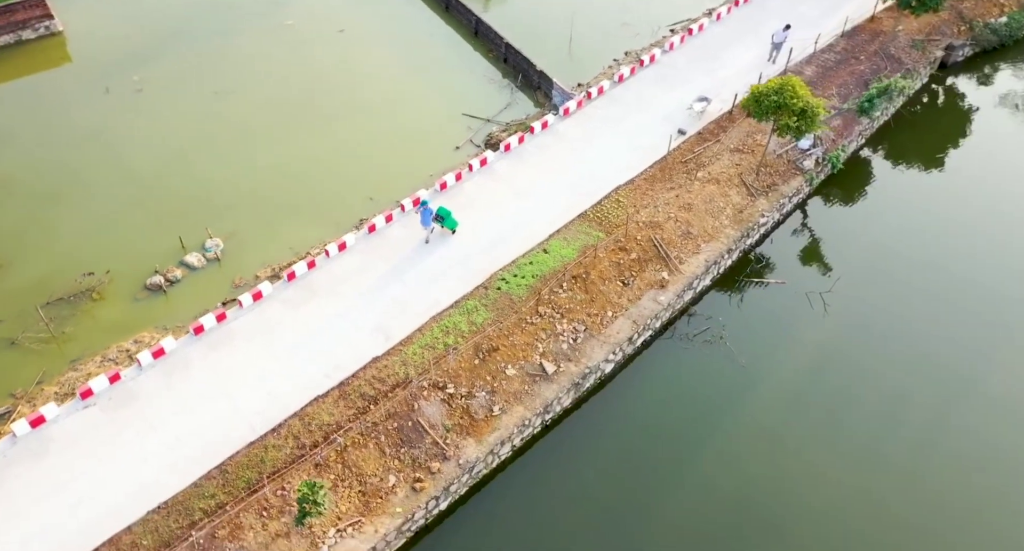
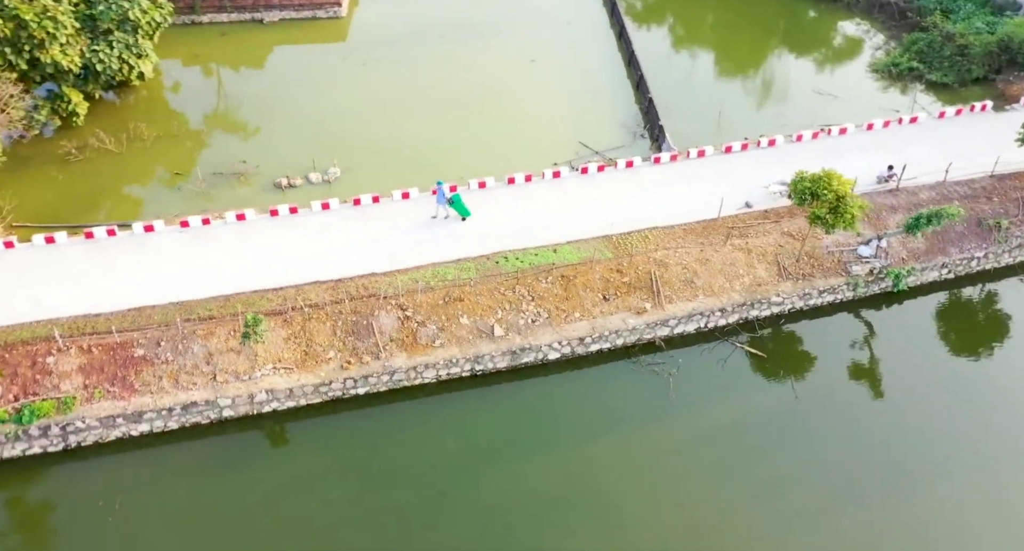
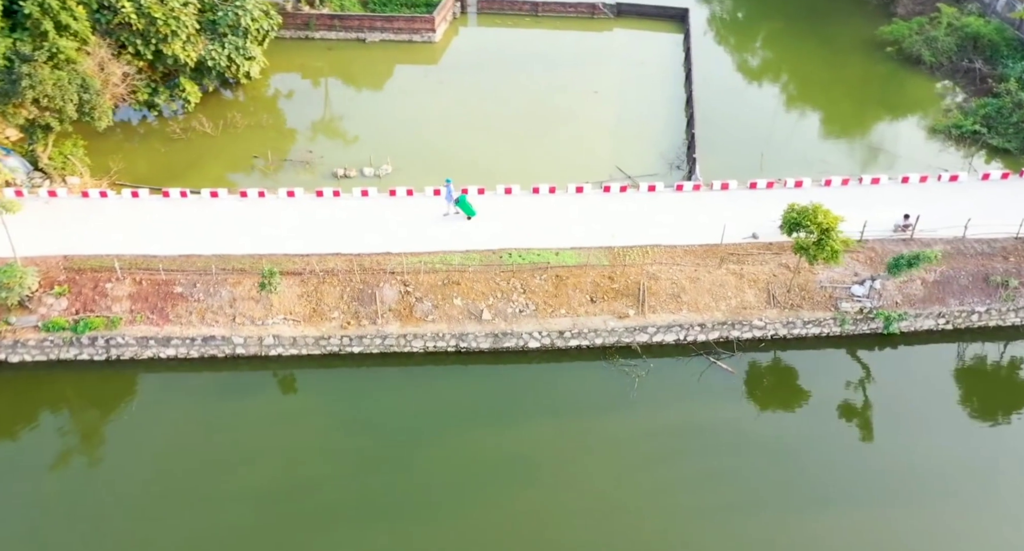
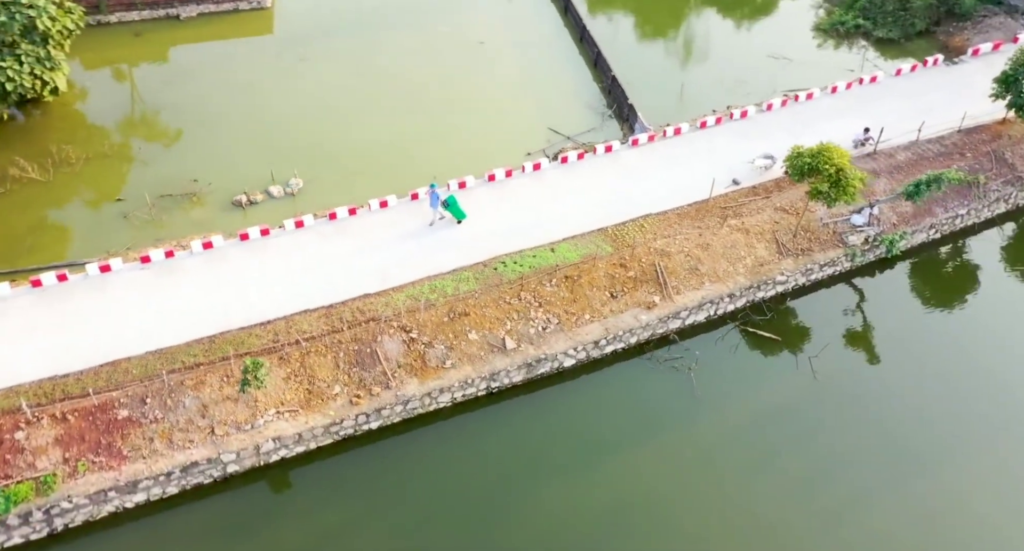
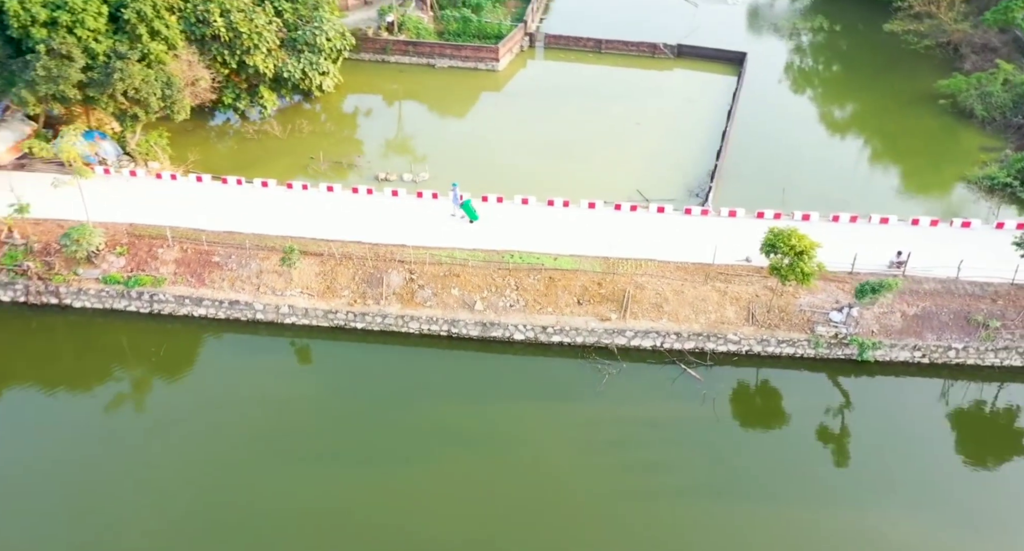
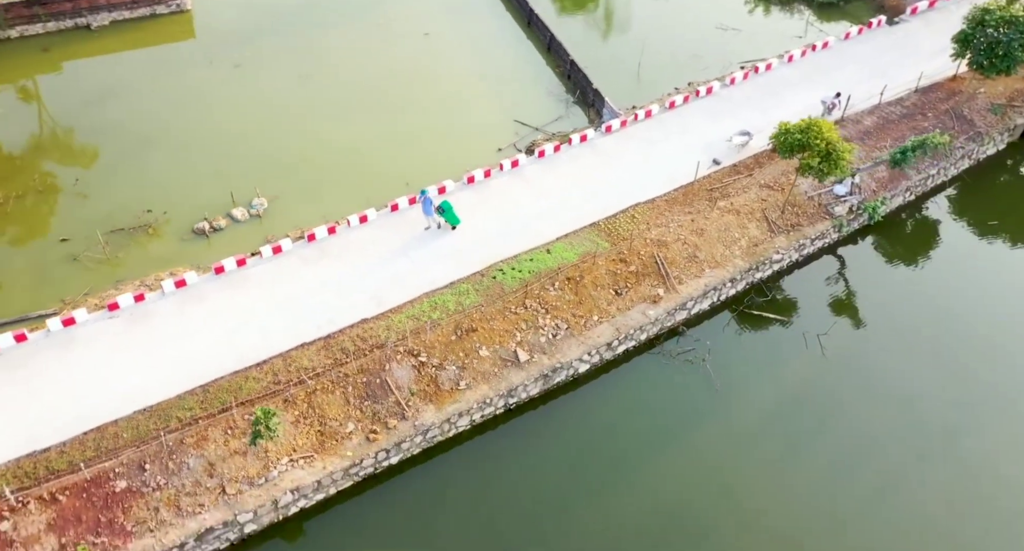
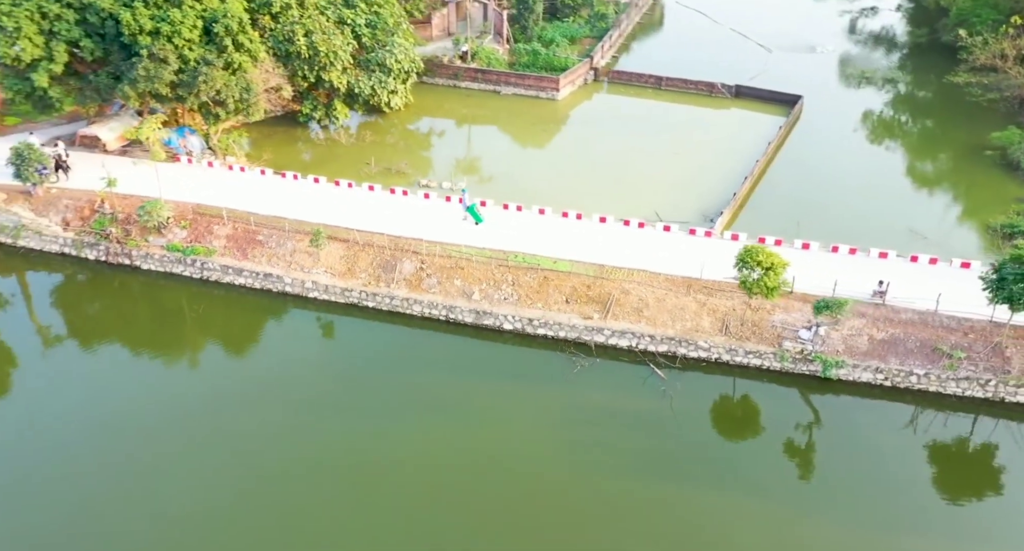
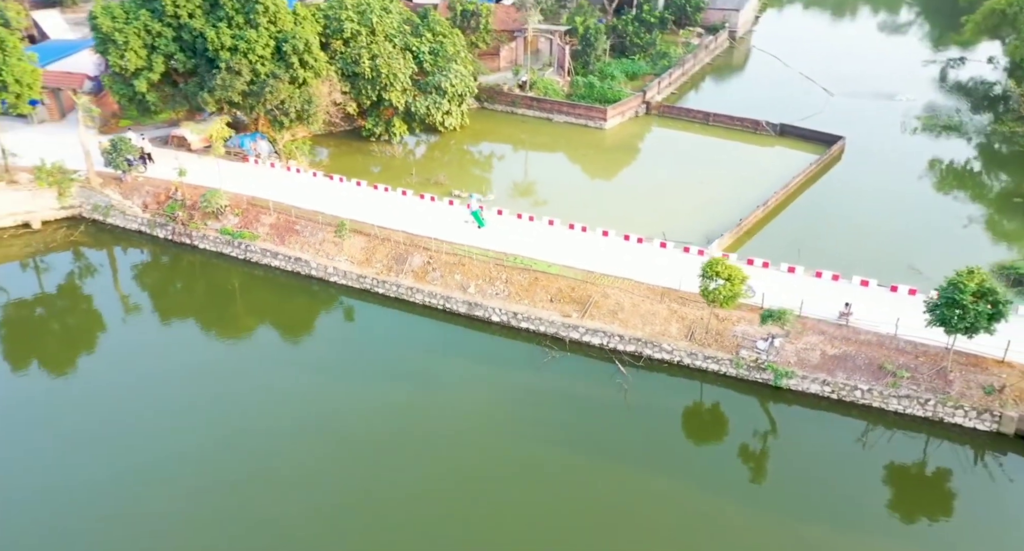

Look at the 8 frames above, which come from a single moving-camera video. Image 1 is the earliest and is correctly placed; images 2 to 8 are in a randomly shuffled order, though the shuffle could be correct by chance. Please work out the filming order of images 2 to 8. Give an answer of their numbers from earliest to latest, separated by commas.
6, 4, 2, 3, 5, 7, 8
